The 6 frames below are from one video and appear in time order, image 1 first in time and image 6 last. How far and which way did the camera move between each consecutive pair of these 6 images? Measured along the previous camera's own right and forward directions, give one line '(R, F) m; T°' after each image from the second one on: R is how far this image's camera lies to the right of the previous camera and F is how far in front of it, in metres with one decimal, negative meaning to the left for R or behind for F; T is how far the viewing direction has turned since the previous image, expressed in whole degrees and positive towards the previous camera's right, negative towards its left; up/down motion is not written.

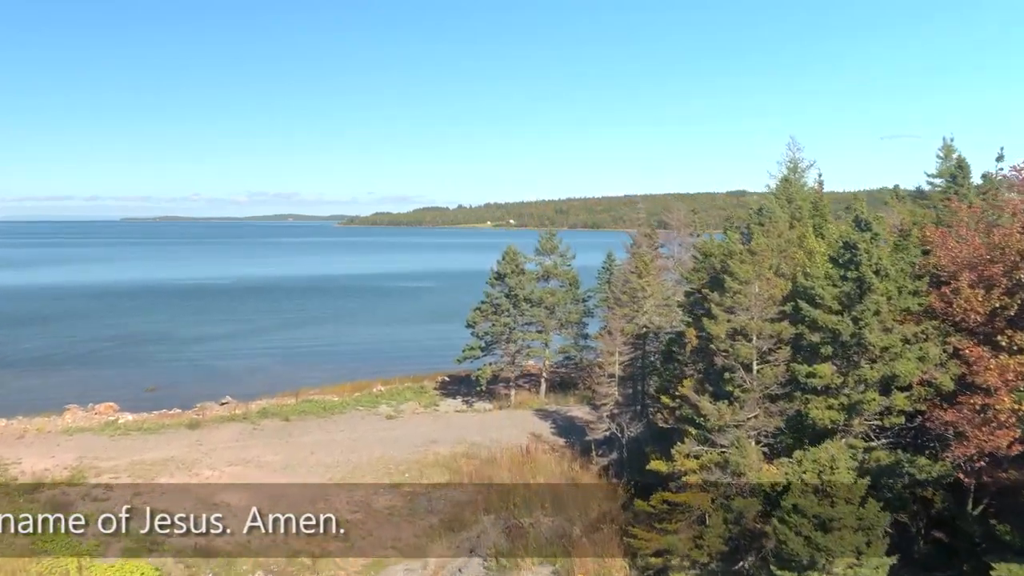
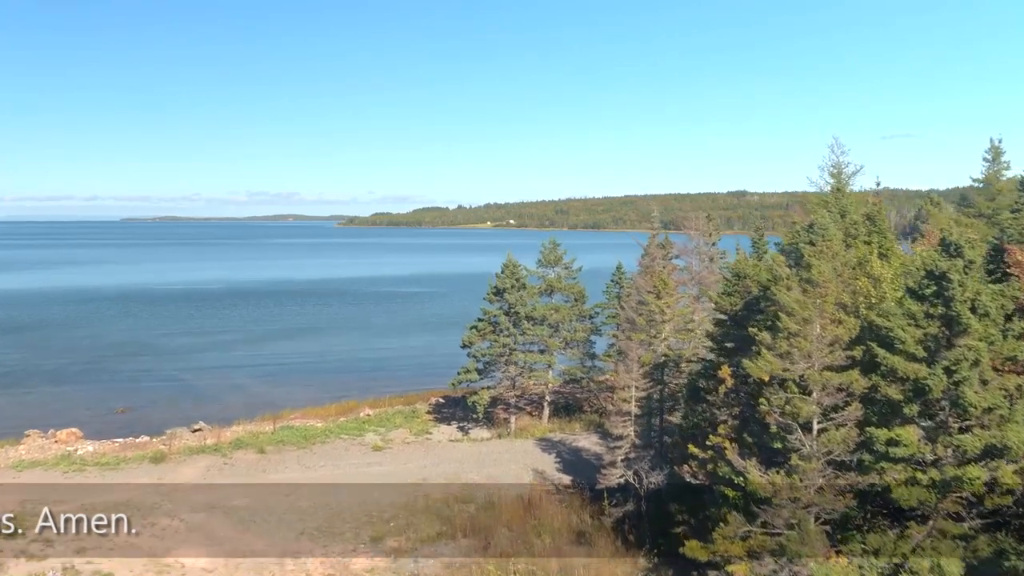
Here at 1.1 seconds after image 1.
(0.0, +3.3) m; 0°
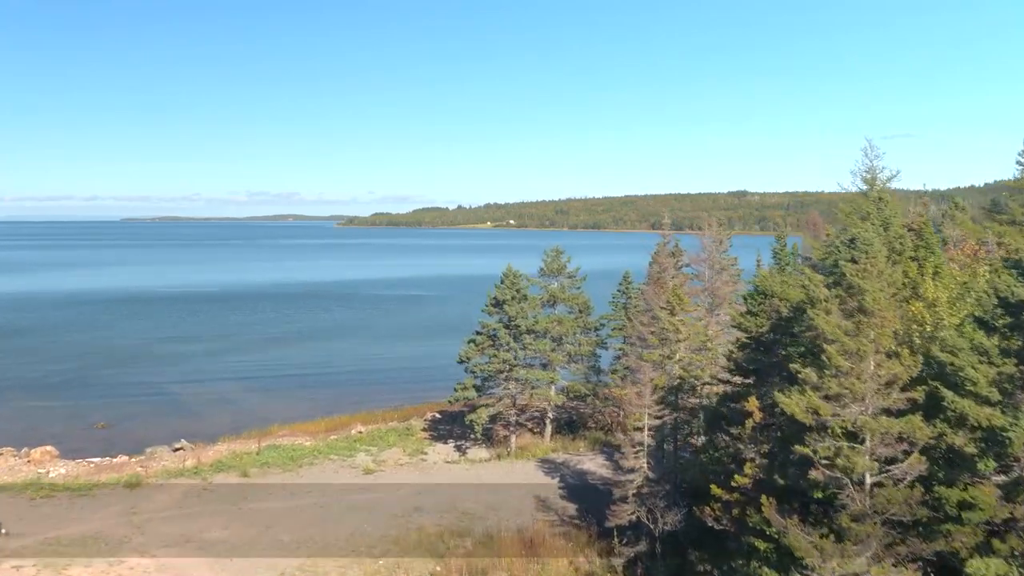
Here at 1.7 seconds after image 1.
(0.0, +1.9) m; 0°
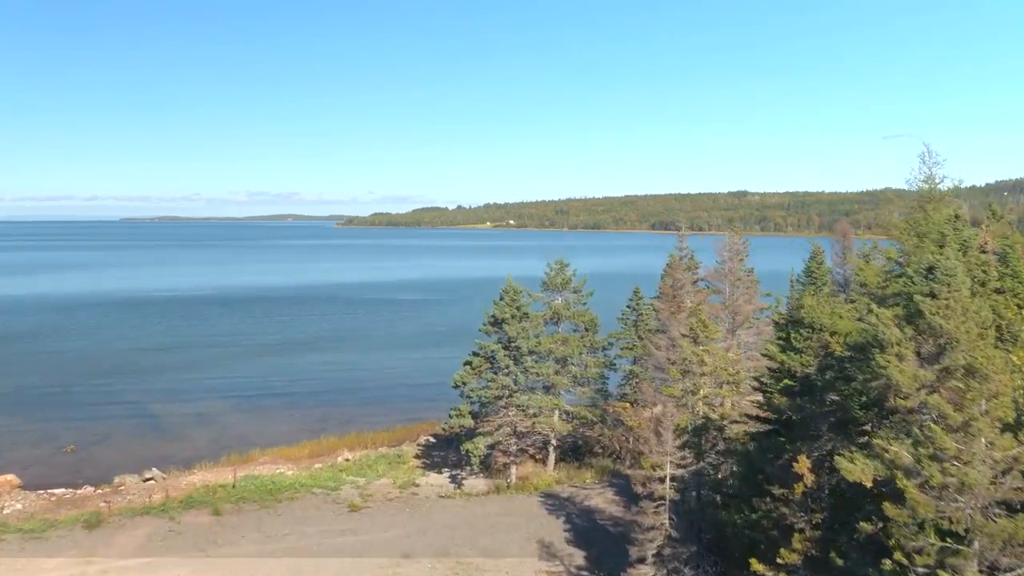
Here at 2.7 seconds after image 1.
(0.0, +2.6) m; 0°
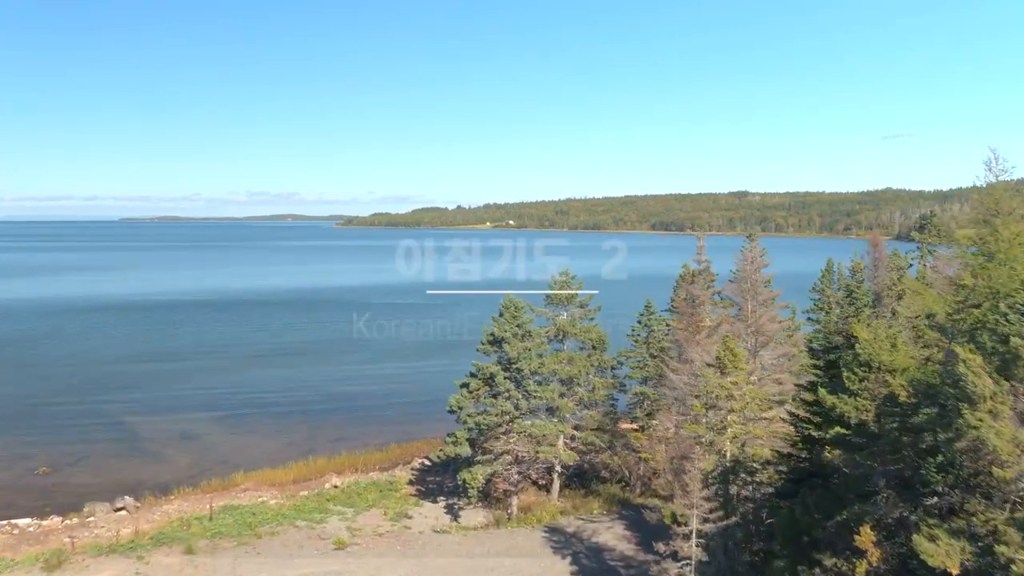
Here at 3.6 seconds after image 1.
(0.0, +2.2) m; 0°
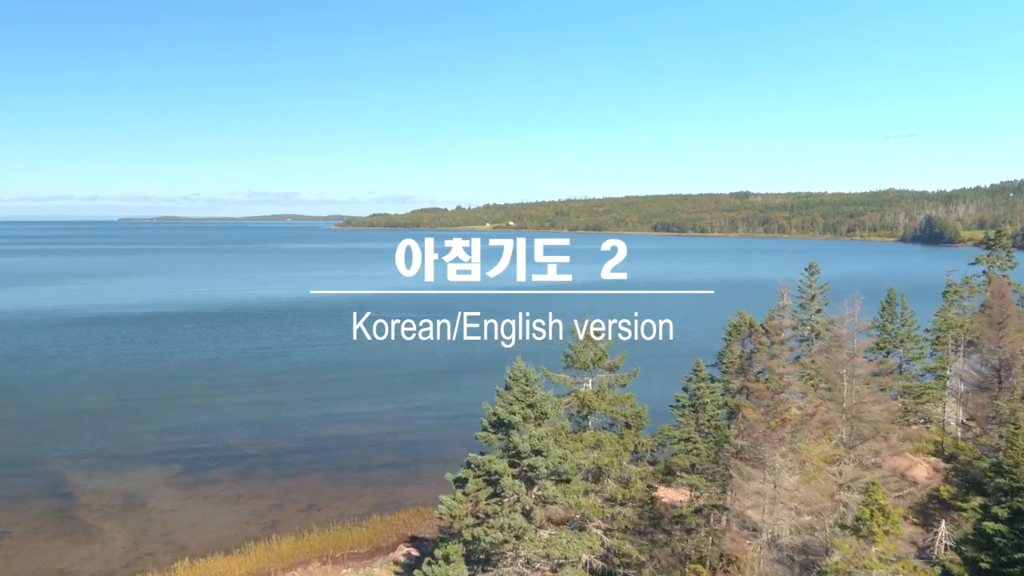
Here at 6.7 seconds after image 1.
(-0.3, +6.0) m; 0°
